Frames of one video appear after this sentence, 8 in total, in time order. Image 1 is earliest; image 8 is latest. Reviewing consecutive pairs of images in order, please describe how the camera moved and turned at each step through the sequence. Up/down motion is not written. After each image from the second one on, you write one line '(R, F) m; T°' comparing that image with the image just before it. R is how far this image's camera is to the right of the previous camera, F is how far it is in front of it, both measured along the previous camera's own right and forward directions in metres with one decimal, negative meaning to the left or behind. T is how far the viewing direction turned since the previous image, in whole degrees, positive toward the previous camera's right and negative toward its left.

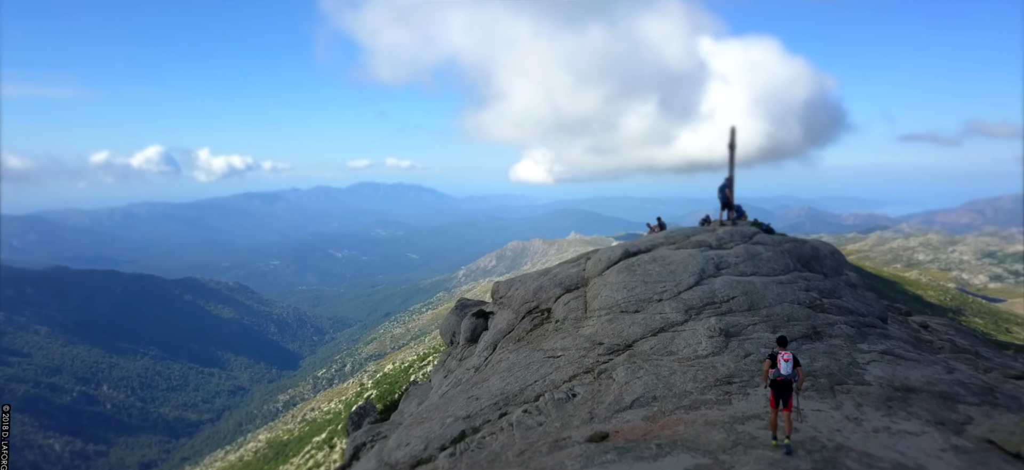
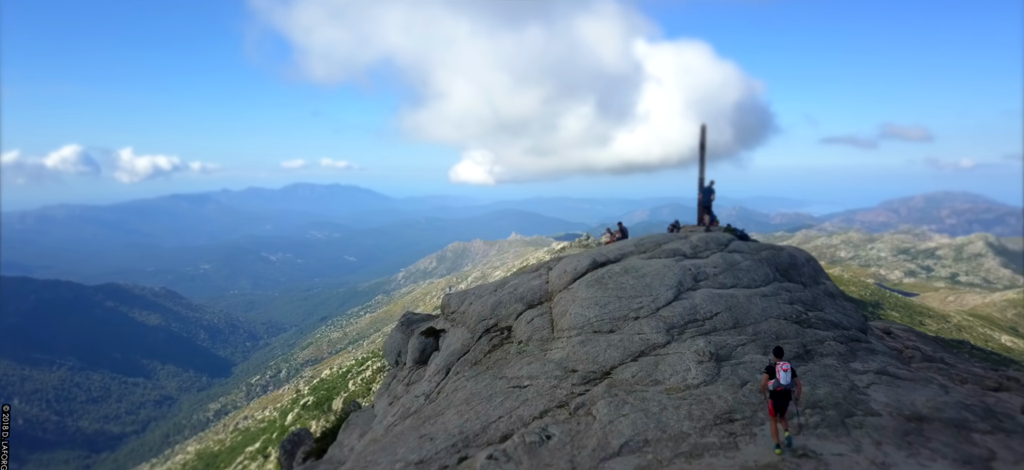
(-0.8, +4.4) m; +6°
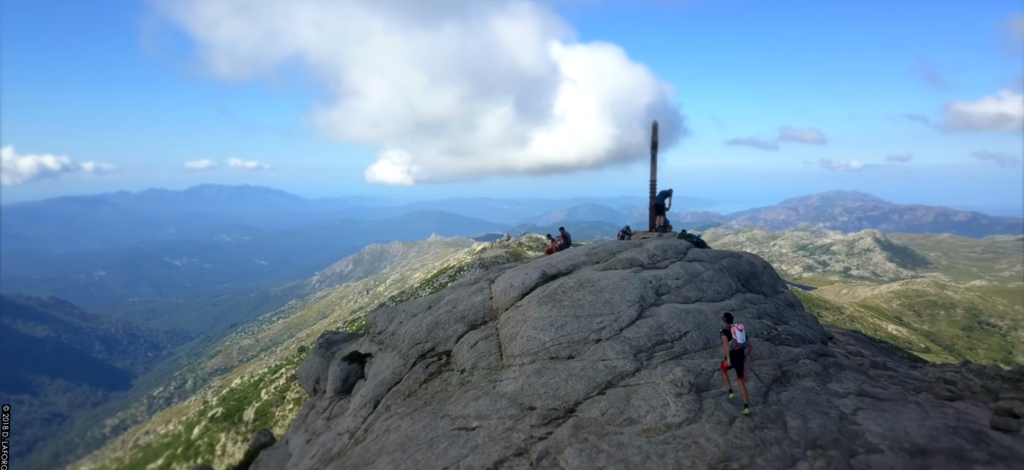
(-0.9, +4.6) m; +8°
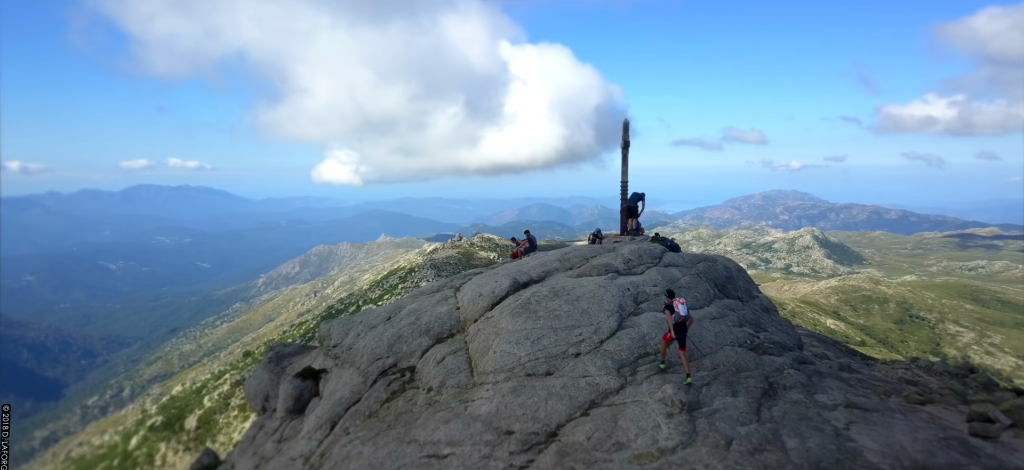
(-0.7, +2.1) m; +5°
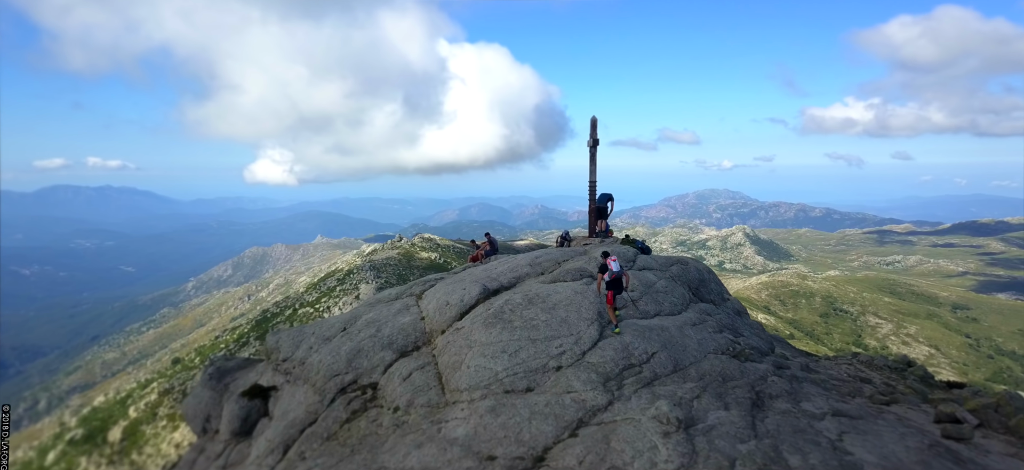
(-1.2, +2.0) m; +5°
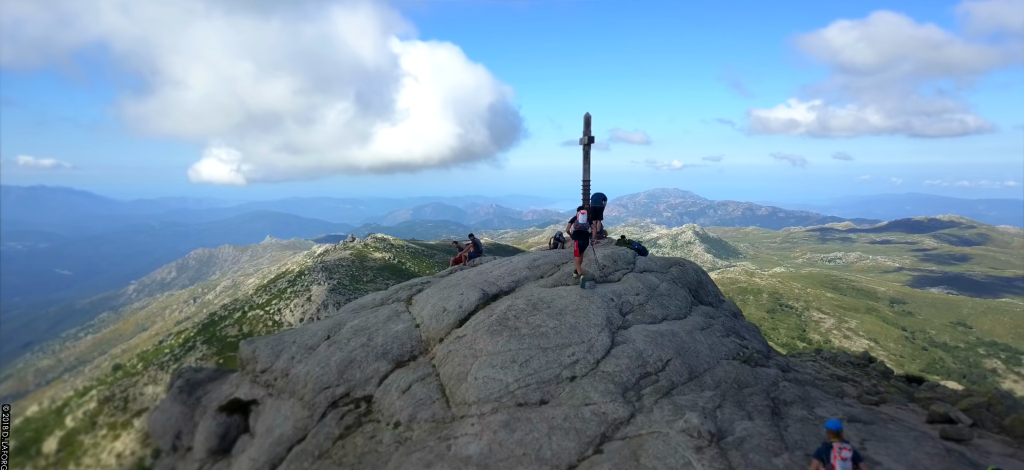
(-2.1, +1.3) m; +4°
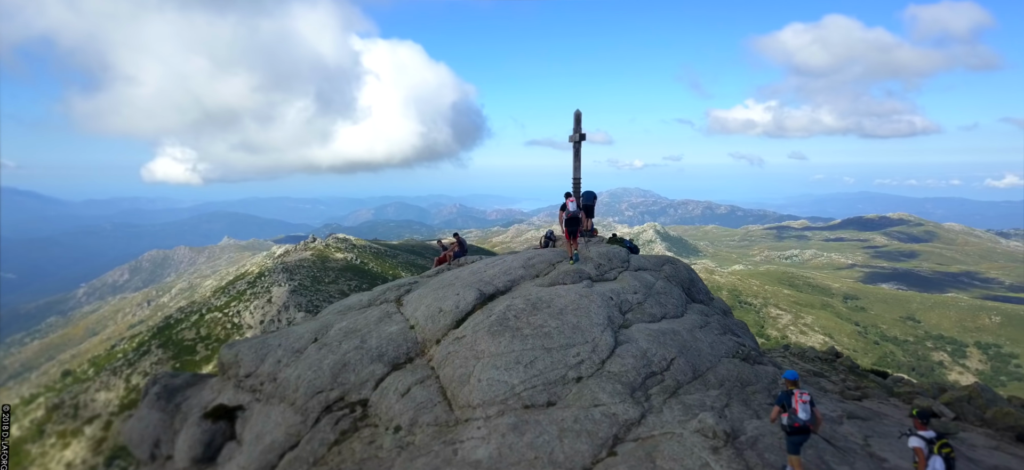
(-1.5, +0.5) m; +3°
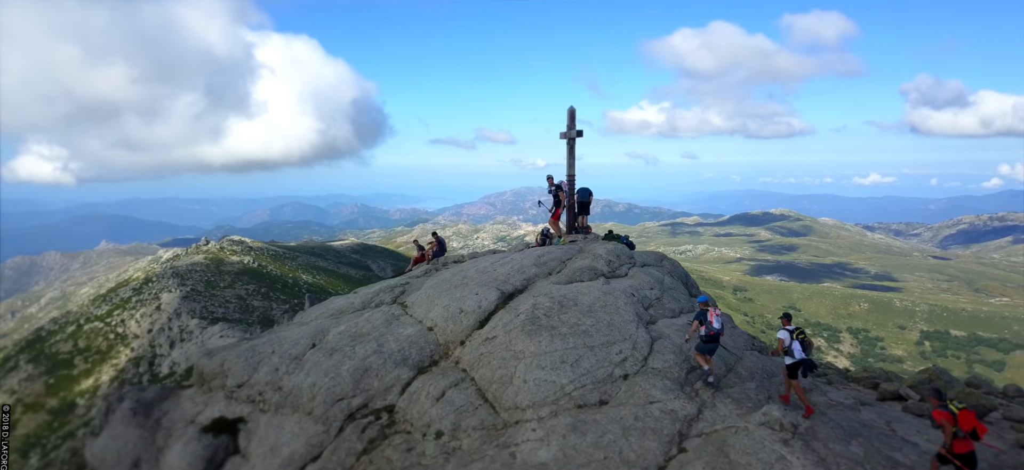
(-5.1, +0.8) m; +8°
